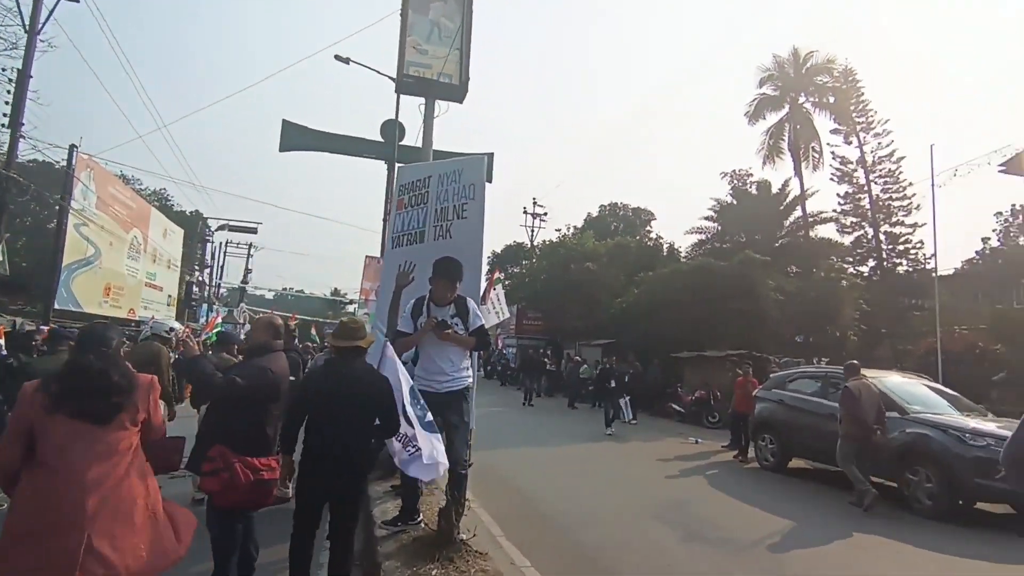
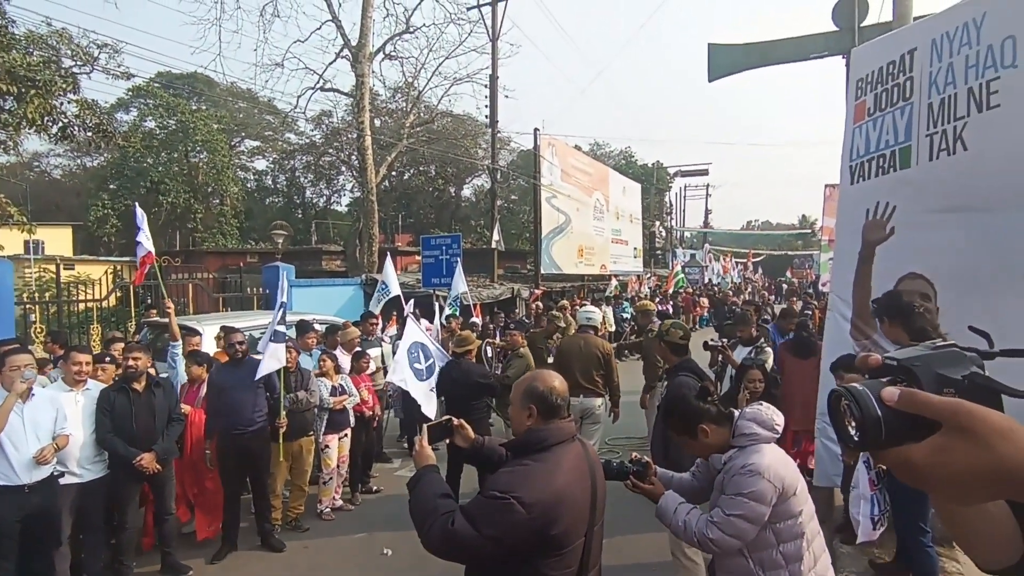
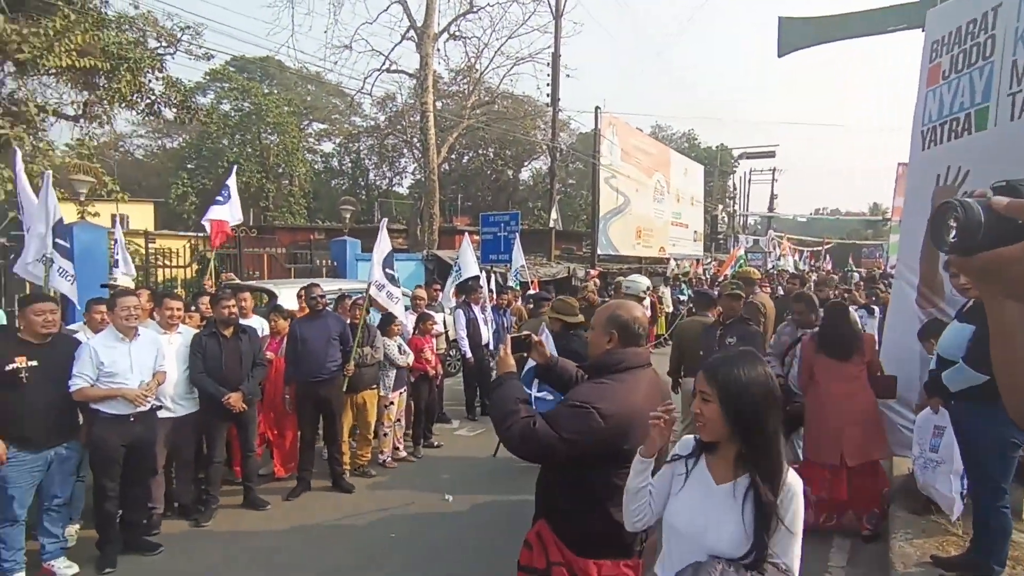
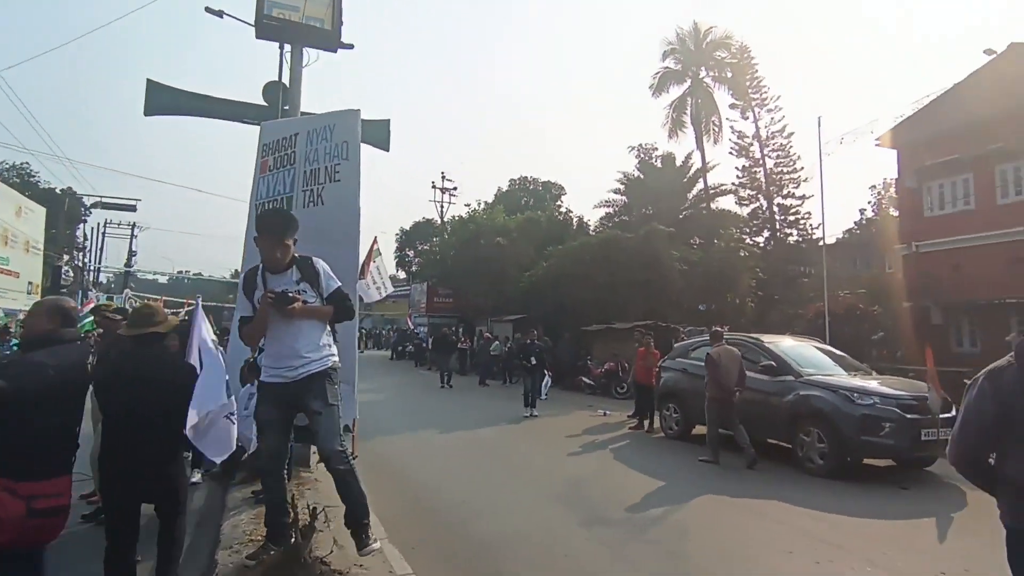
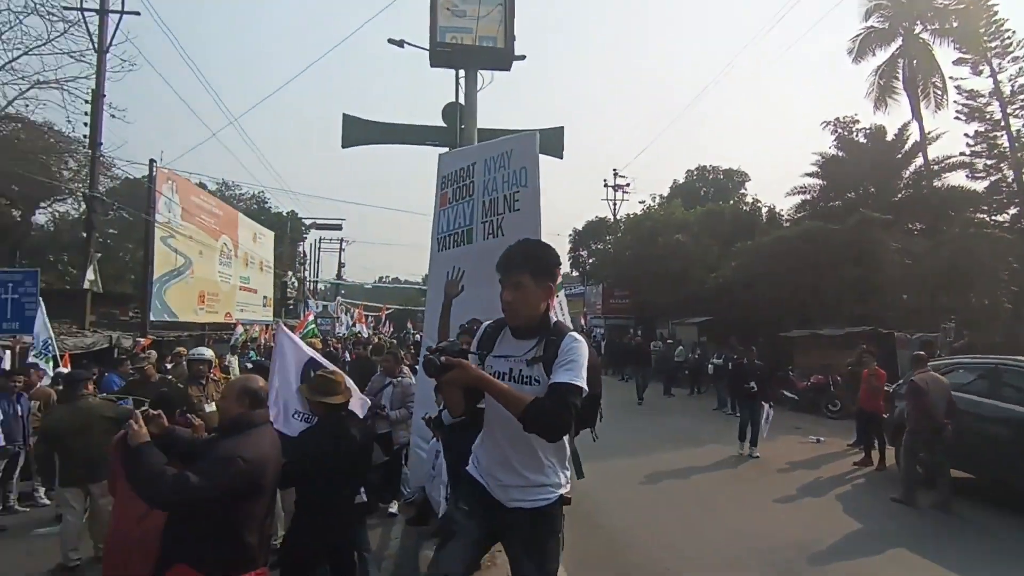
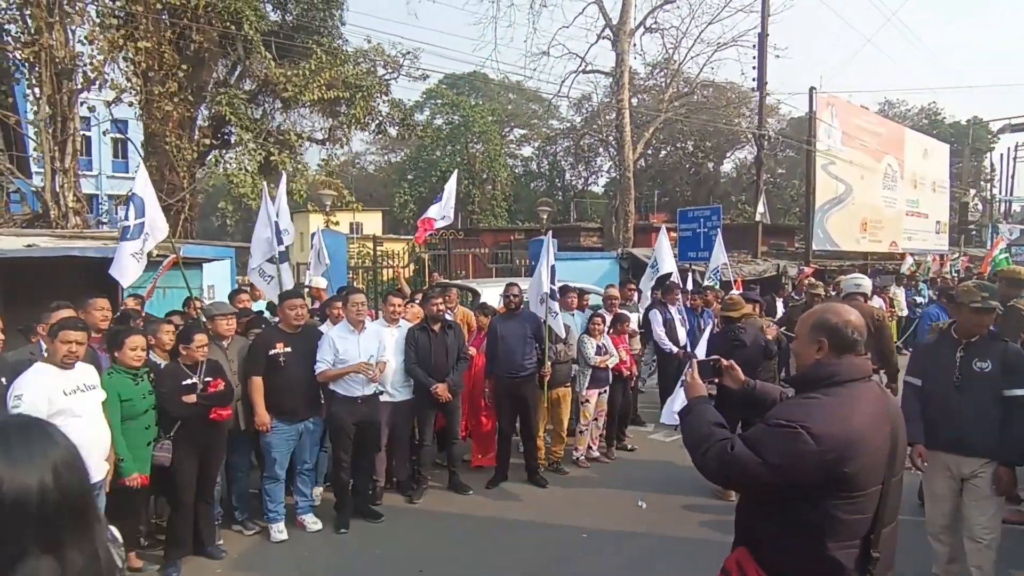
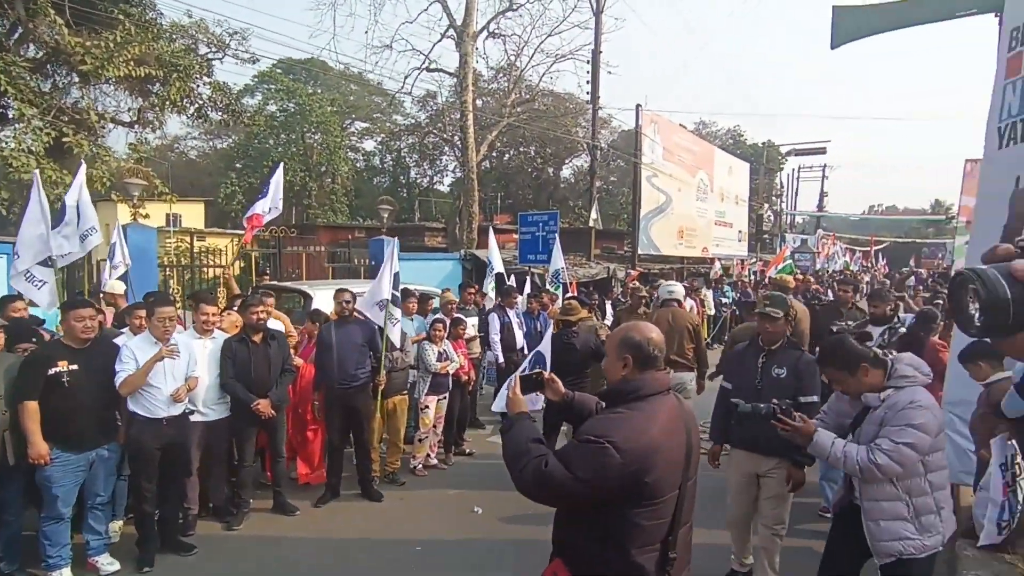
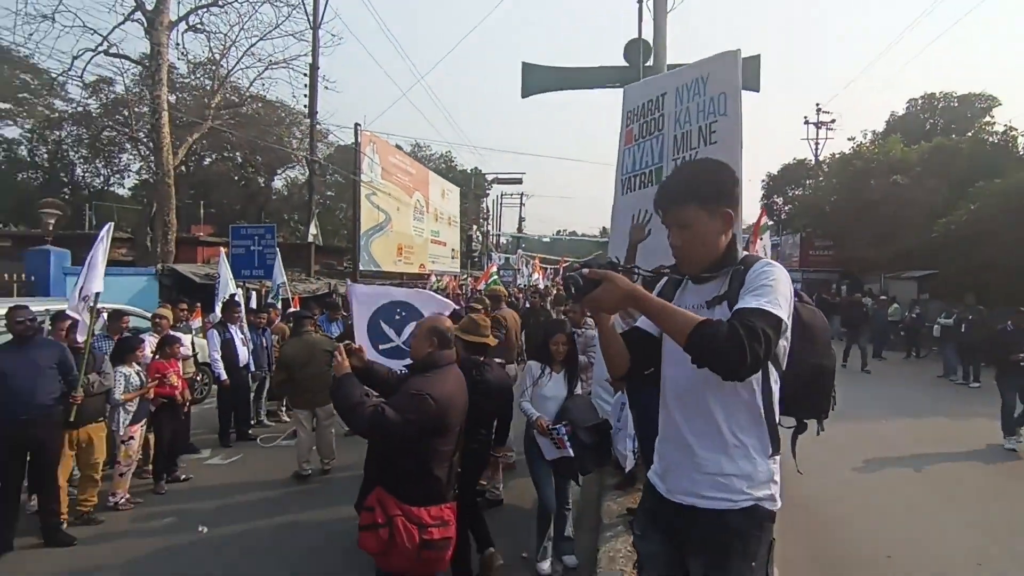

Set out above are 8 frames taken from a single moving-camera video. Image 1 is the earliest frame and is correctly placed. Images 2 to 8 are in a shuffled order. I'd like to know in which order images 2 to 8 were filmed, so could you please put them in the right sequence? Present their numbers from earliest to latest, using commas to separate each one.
4, 5, 8, 3, 6, 7, 2
